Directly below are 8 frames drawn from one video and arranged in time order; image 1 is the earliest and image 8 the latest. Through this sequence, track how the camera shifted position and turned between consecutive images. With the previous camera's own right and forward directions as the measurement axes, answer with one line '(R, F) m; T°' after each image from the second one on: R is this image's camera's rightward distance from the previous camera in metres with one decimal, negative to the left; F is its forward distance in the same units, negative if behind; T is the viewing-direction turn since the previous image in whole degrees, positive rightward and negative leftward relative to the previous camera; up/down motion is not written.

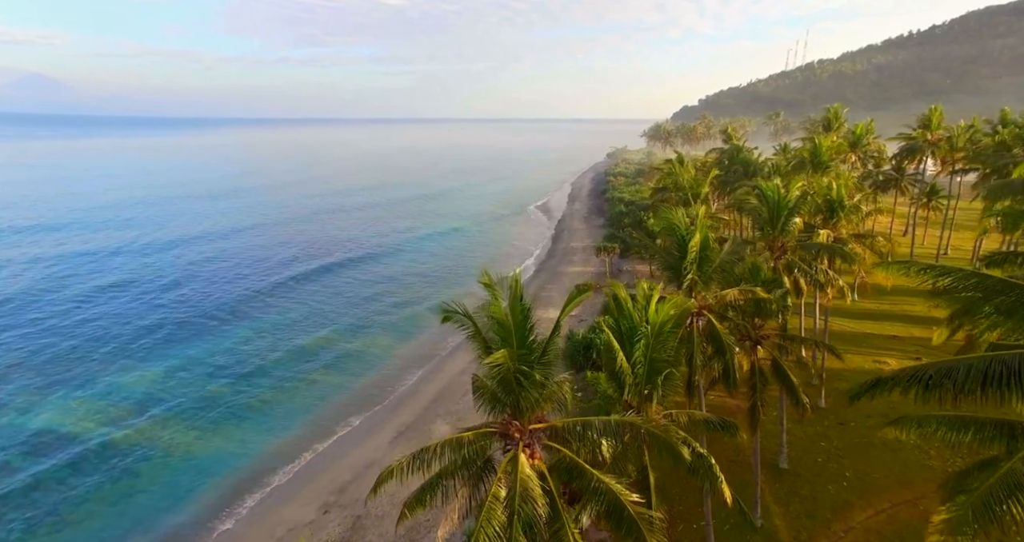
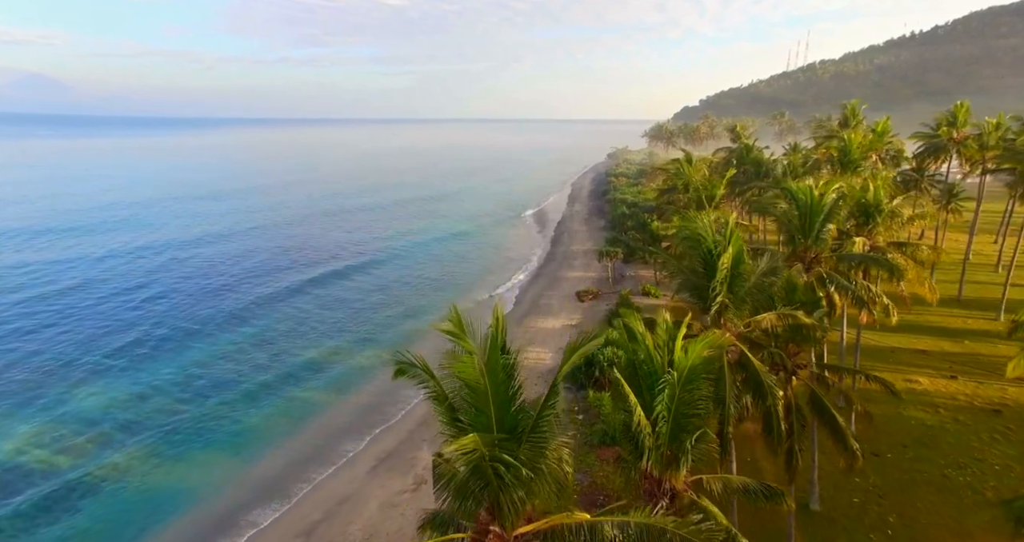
(+0.2, +2.5) m; 0°
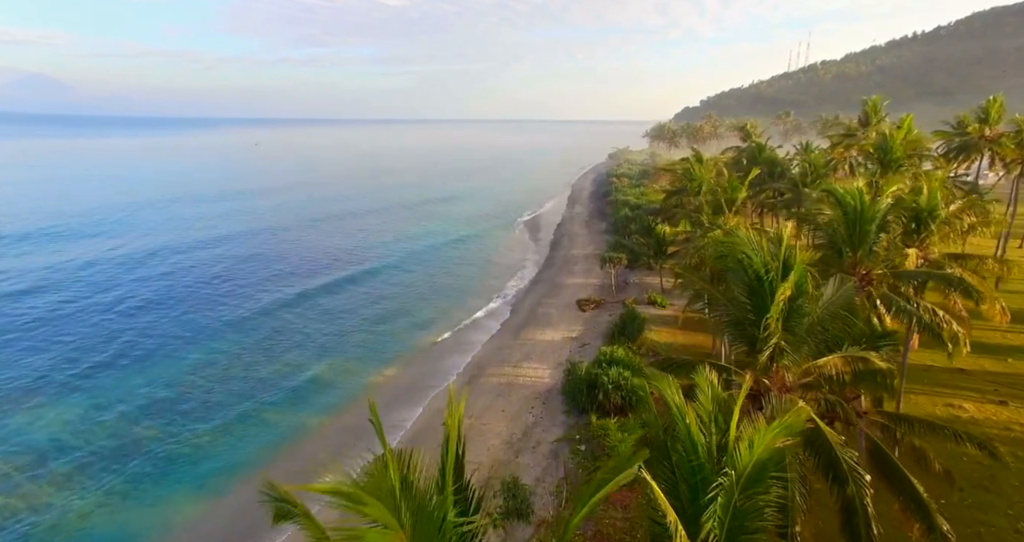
(+0.2, +2.7) m; 0°
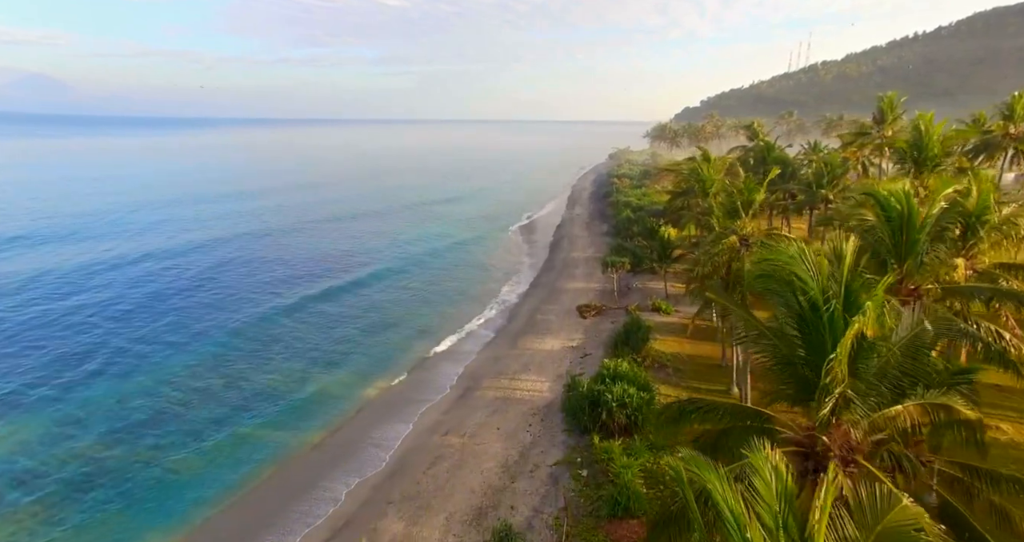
(+0.2, +1.9) m; 0°
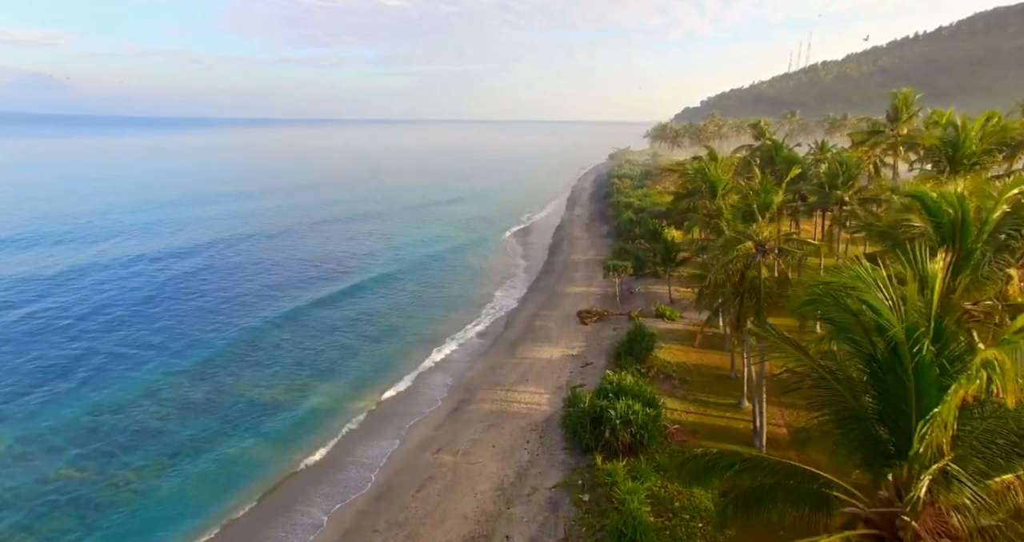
(+0.1, +1.6) m; 0°
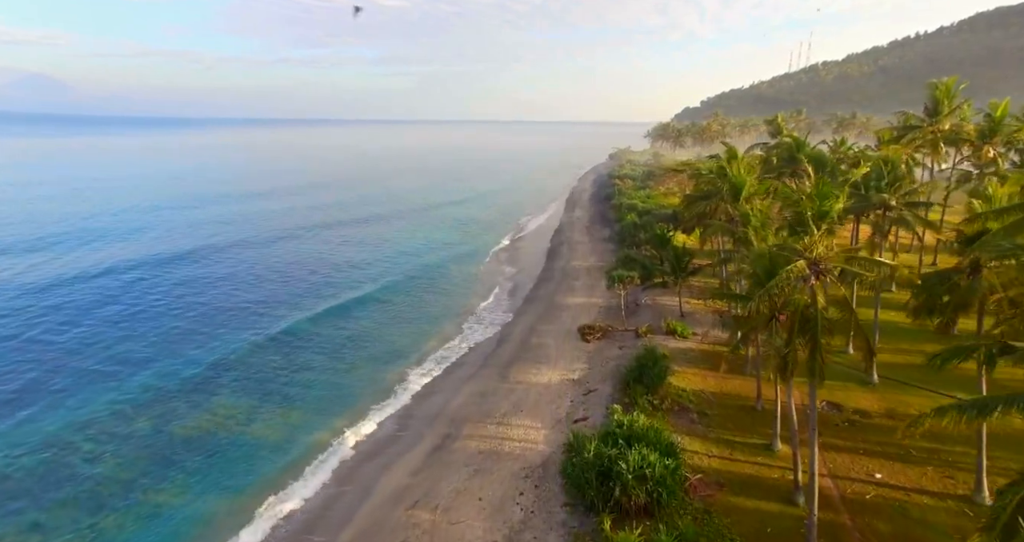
(+0.3, +3.7) m; 0°
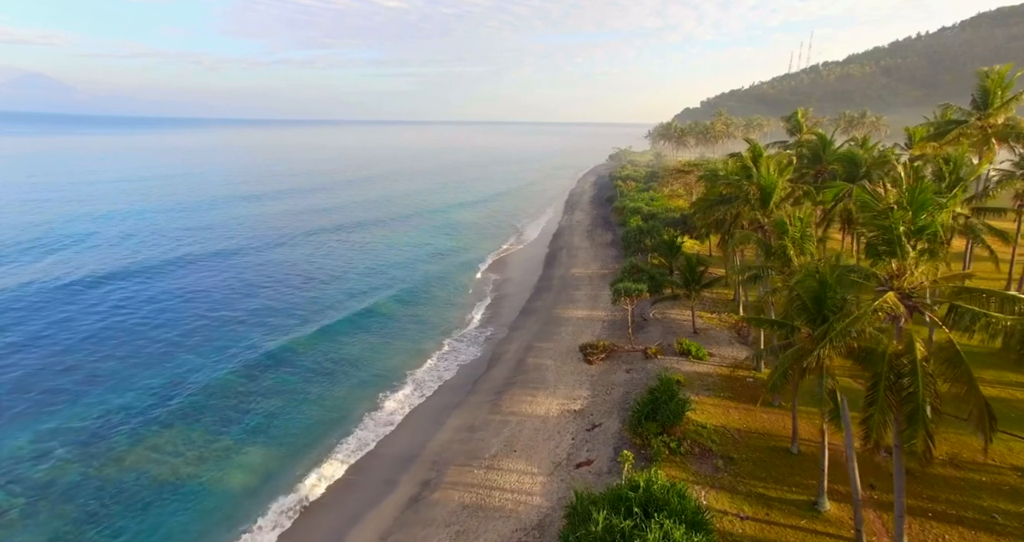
(+0.3, +3.6) m; 0°
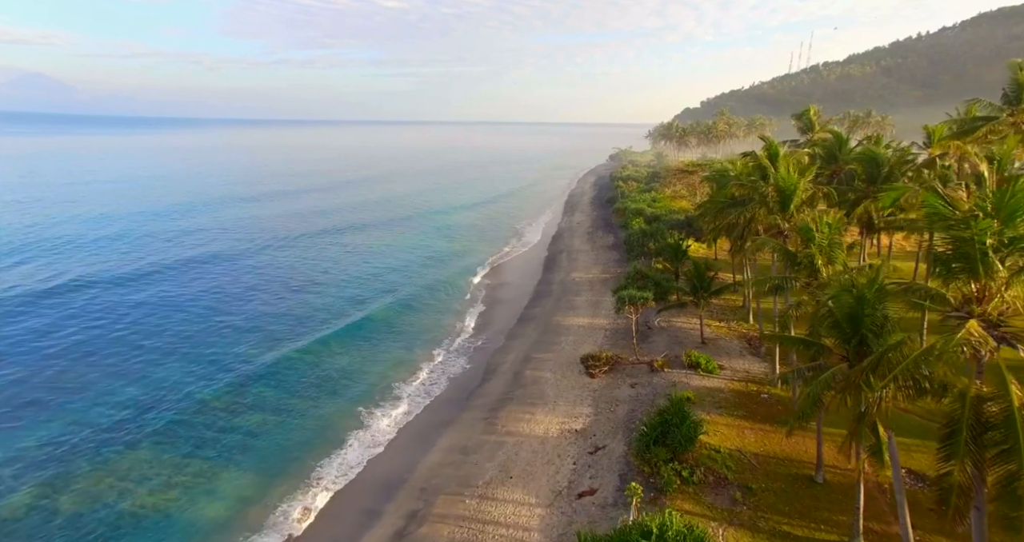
(+0.1, +1.8) m; 0°
